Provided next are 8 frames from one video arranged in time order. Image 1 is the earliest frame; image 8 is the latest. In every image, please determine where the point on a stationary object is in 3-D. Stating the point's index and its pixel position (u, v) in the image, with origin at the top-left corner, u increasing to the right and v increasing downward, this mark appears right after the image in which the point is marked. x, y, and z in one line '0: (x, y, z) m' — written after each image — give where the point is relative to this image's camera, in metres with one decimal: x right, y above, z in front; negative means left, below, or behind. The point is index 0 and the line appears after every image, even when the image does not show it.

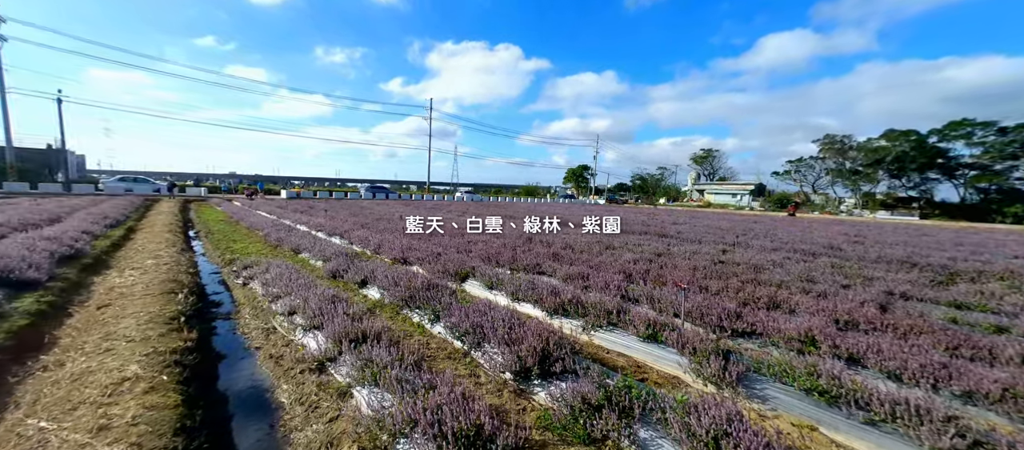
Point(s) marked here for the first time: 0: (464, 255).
0: (-1.0, -0.6, +7.5) m
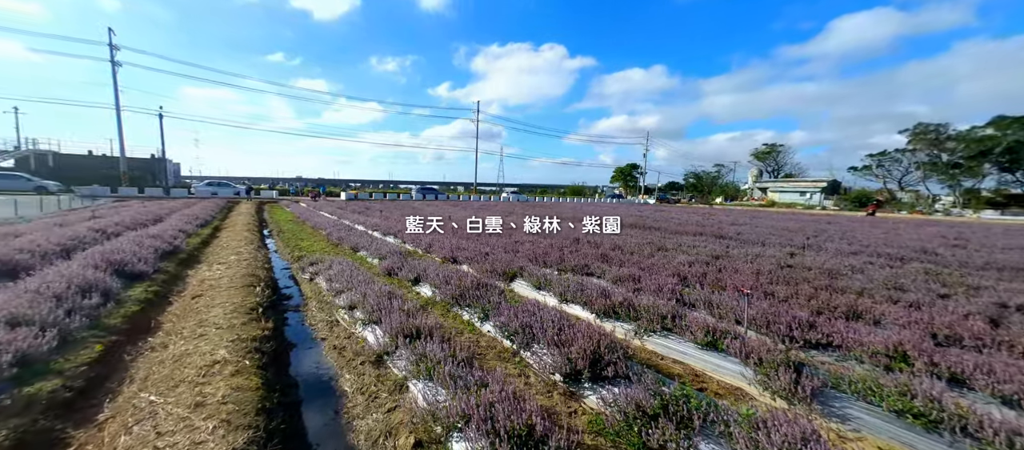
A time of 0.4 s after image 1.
0: (0.0, -0.6, +7.6) m
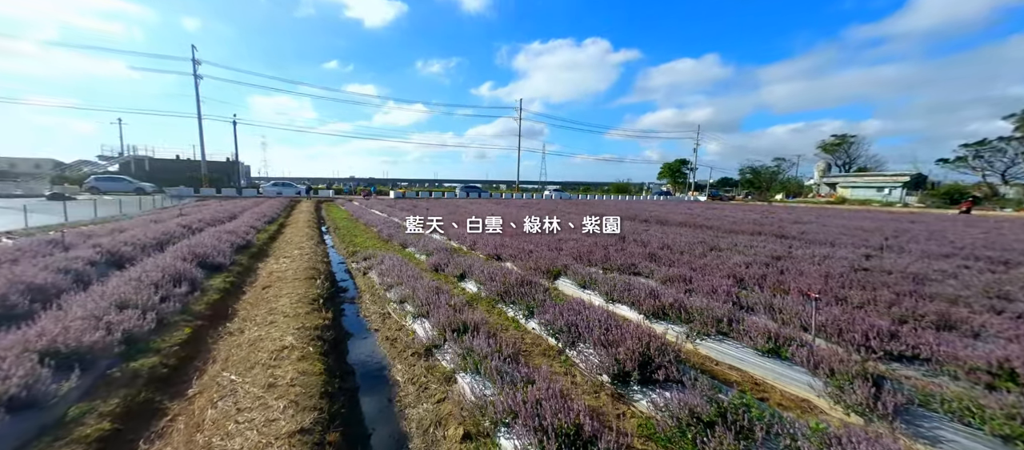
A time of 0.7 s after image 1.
0: (+0.9, -0.6, +7.5) m
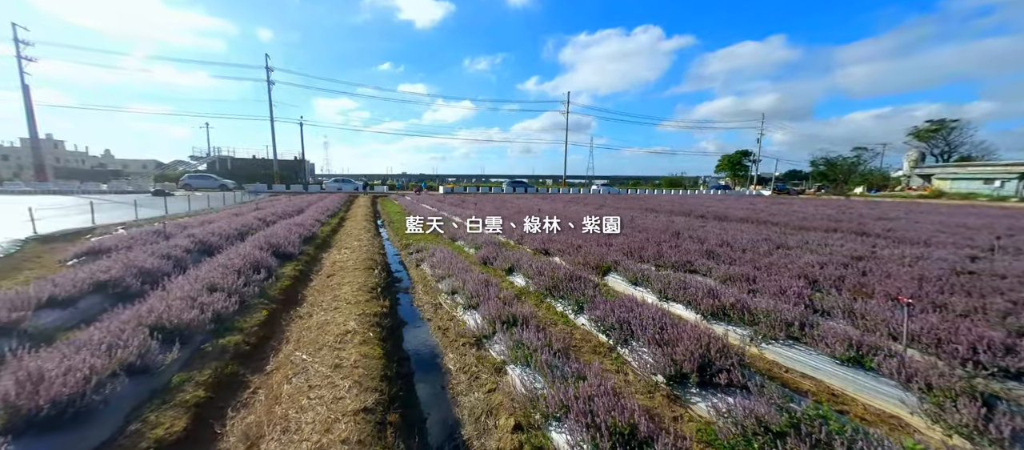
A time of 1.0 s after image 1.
0: (+1.9, -0.5, +7.3) m
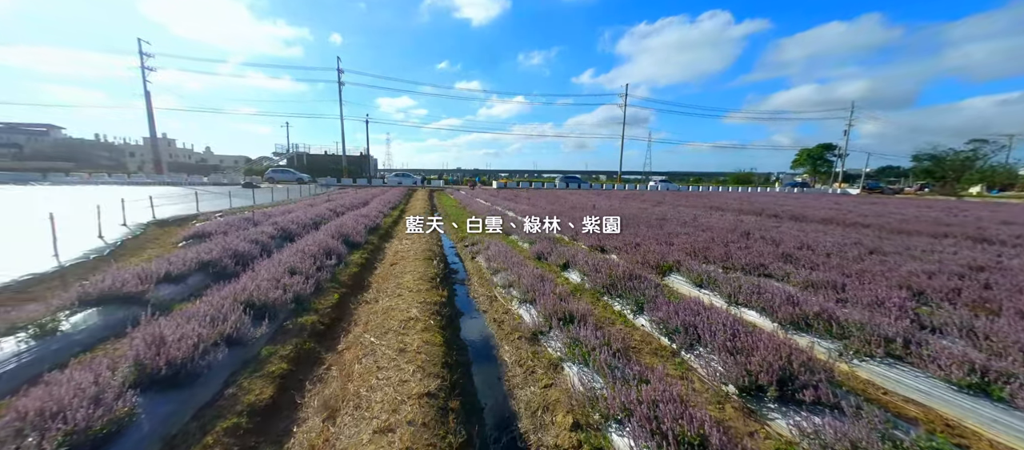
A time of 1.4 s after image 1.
0: (+3.0, -0.4, +7.0) m
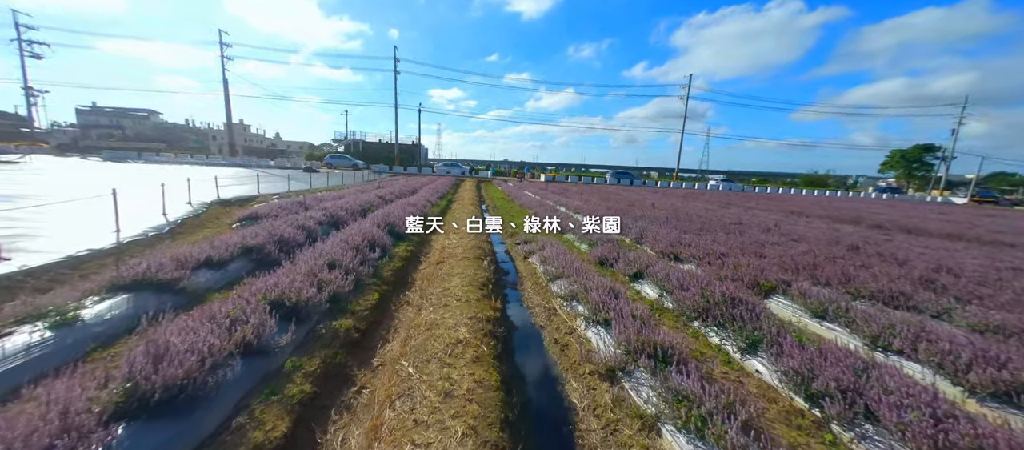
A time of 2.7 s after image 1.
0: (+3.9, -0.6, +5.8) m
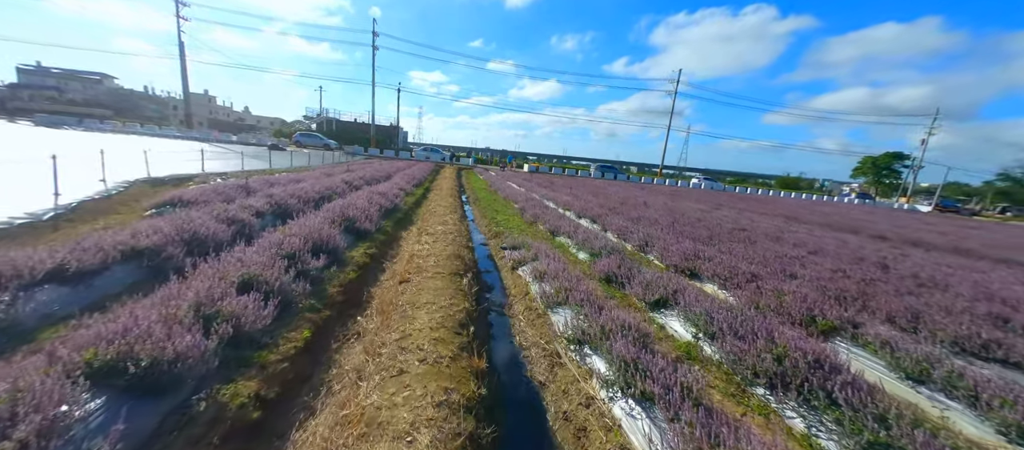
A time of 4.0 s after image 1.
0: (+3.8, -0.8, +4.7) m
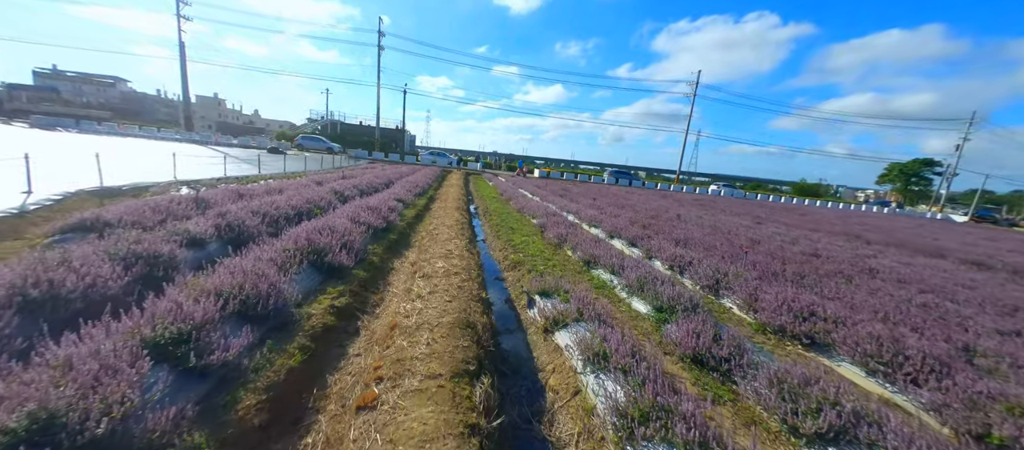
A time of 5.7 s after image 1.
0: (+4.1, -1.3, +2.9) m
